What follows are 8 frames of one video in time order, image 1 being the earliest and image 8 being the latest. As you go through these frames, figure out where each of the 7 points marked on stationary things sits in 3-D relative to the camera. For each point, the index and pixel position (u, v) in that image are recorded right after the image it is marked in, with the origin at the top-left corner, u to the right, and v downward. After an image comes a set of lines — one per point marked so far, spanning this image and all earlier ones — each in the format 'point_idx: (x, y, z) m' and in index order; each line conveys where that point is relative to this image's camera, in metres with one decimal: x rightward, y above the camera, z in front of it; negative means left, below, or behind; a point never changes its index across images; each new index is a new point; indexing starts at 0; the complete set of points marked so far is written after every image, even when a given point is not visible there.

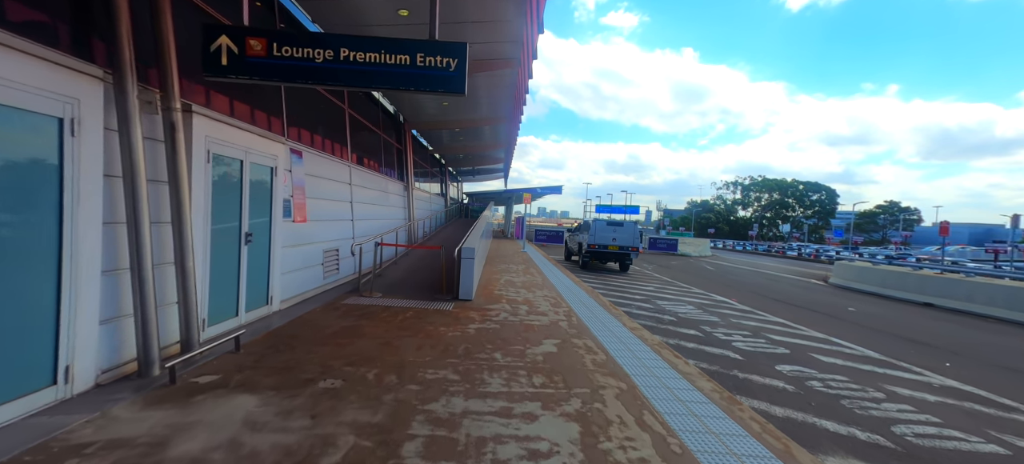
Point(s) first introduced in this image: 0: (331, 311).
0: (-2.9, -1.3, +5.3) m
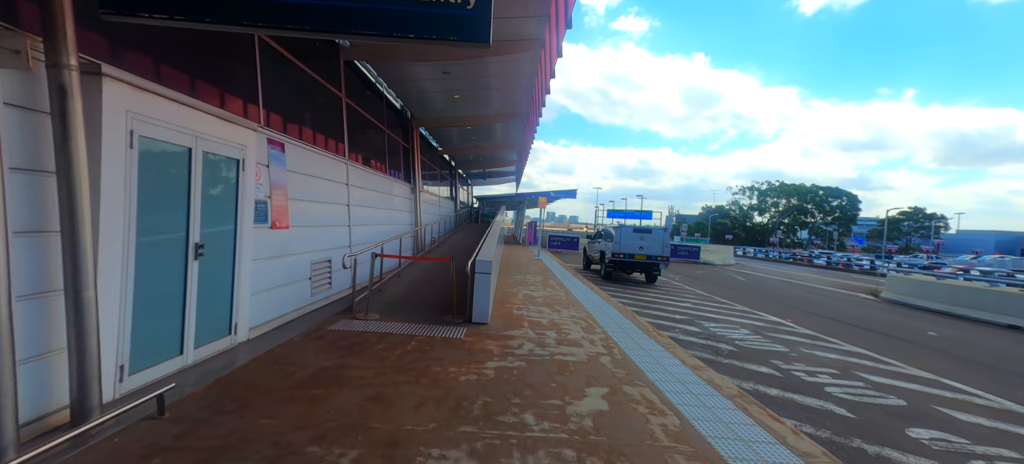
0: (-2.5, -1.4, +4.2) m
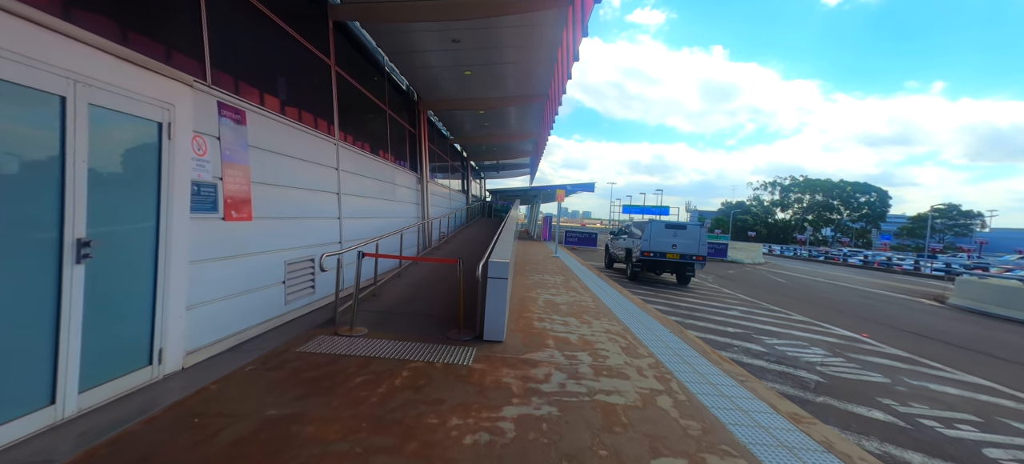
0: (-2.3, -1.3, +3.1) m
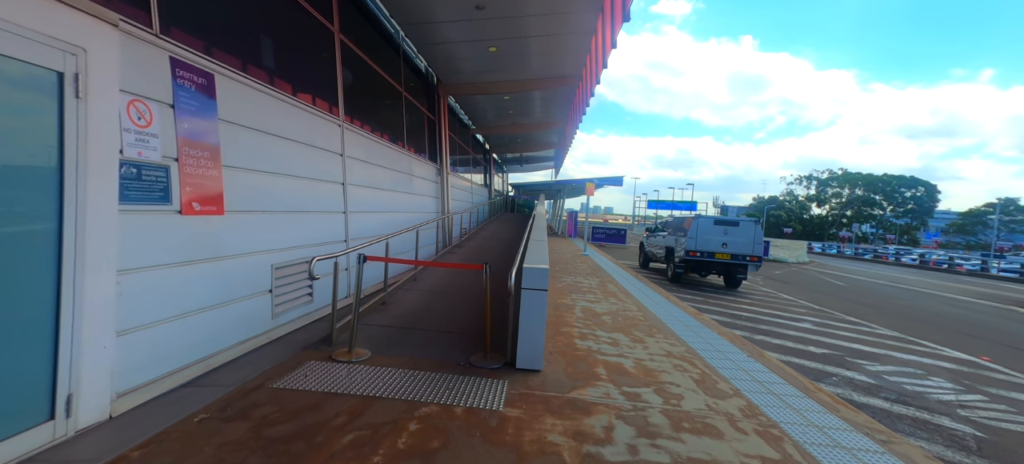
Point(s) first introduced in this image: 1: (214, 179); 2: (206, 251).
0: (-1.9, -1.3, +2.2) m
1: (-2.7, +0.5, +3.0) m
2: (-2.7, -0.2, +2.9) m
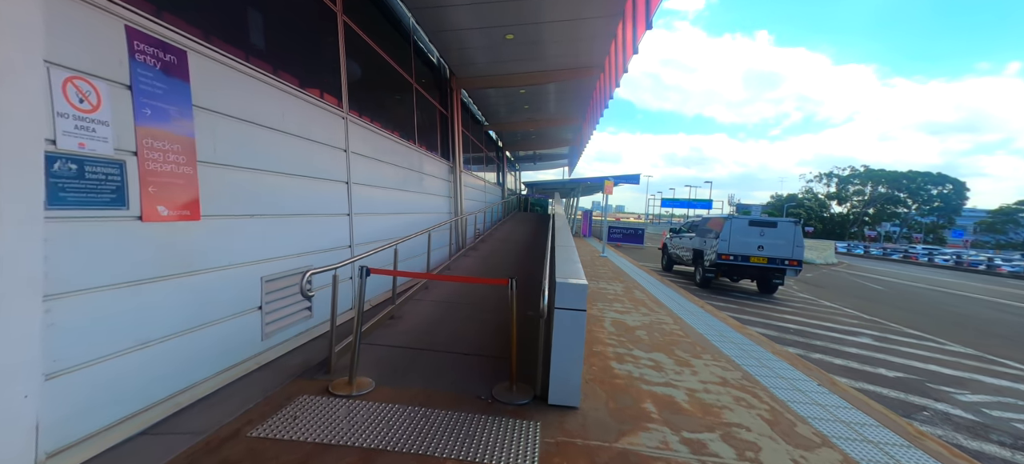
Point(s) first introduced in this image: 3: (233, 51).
0: (-1.7, -1.4, +1.7) m
1: (-2.4, +0.4, +2.4) m
2: (-2.4, -0.2, +2.4) m
3: (-2.4, +1.5, +3.0) m
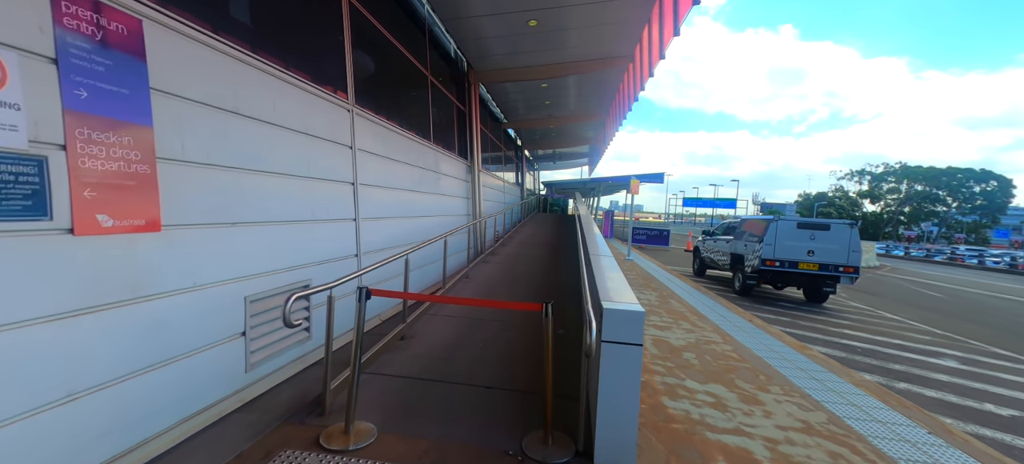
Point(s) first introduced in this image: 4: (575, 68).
0: (-1.5, -1.5, +1.1) m
1: (-2.2, +0.3, +1.9) m
2: (-2.2, -0.3, +1.9) m
3: (-2.1, +1.4, +2.5) m
4: (+1.8, +4.8, +9.8) m
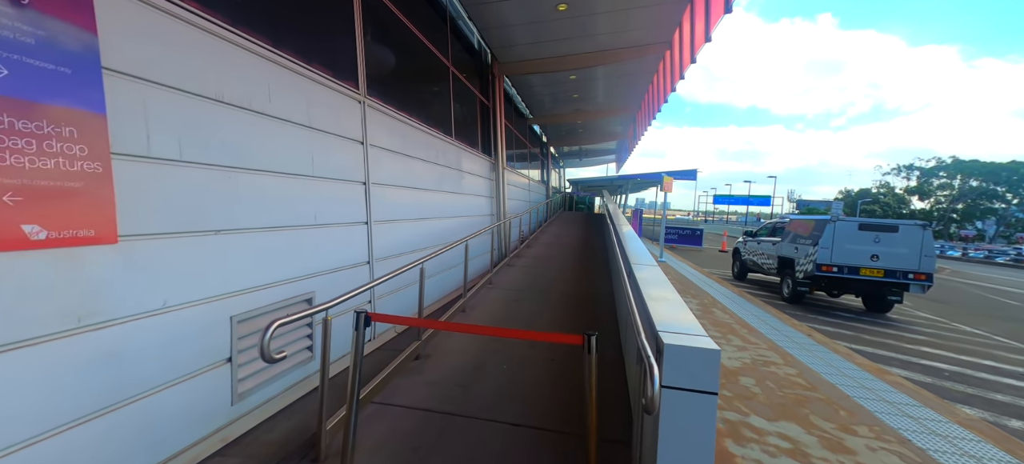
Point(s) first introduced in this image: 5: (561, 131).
0: (-1.4, -1.5, +0.7) m
1: (-2.0, +0.3, +1.6) m
2: (-2.0, -0.4, +1.5) m
3: (-1.9, +1.4, +2.1) m
4: (+2.5, +4.8, +9.1) m
5: (+2.6, +5.3, +17.7) m
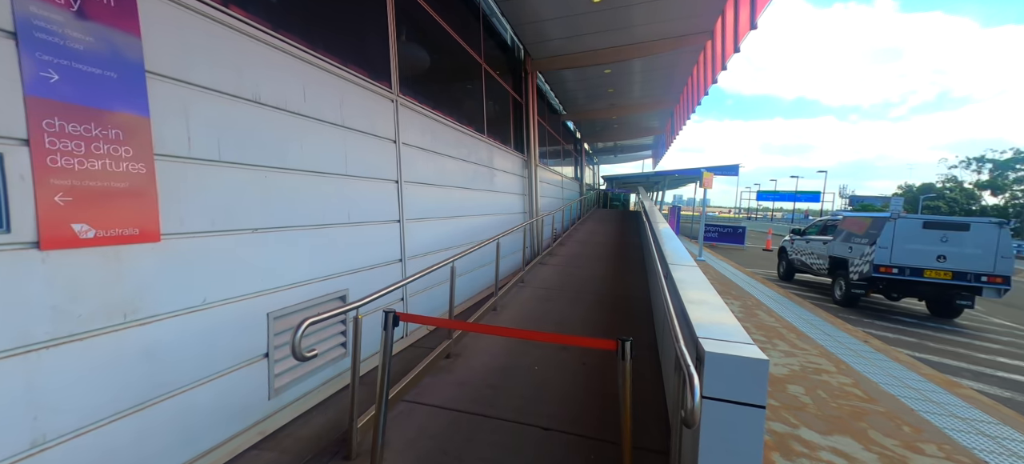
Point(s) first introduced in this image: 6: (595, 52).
0: (-1.3, -1.5, +0.8) m
1: (-1.9, +0.3, +1.6) m
2: (-1.9, -0.4, +1.6) m
3: (-1.7, +1.4, +2.1) m
4: (+3.4, +4.8, +8.7) m
5: (+4.3, +5.4, +17.2) m
6: (+2.1, +4.8, +8.8) m
